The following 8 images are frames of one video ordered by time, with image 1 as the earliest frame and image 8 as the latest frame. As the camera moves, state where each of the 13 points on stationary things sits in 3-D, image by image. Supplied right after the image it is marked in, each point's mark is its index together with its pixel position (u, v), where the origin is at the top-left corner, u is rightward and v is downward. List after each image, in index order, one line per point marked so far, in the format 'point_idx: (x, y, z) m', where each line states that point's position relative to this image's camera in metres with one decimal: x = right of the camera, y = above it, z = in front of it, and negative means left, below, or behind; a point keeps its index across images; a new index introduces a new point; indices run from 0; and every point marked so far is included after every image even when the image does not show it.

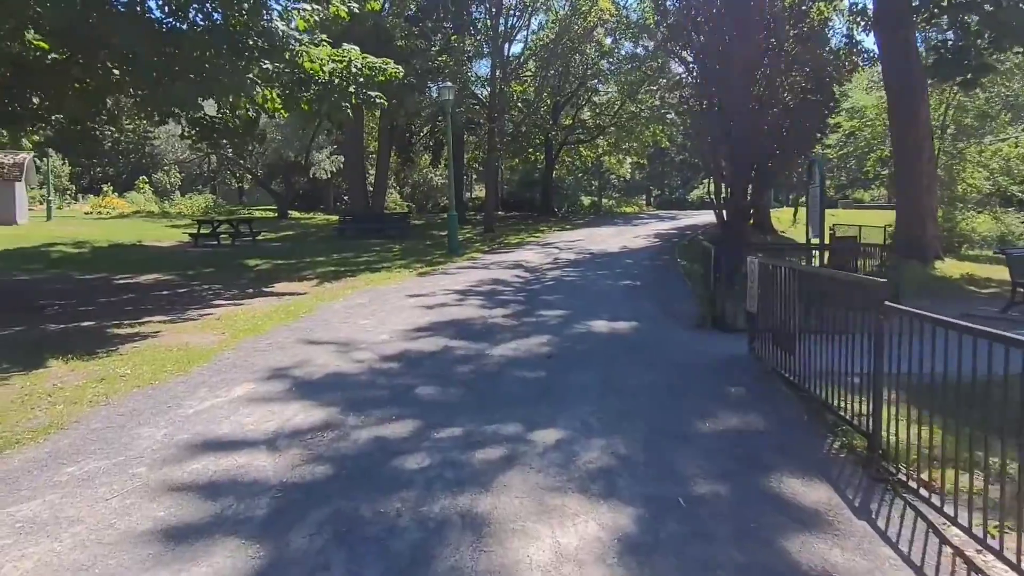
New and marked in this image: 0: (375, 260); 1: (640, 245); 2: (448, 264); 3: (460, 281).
0: (-3.5, +0.7, +18.8) m
1: (+3.5, +1.2, +20.0) m
2: (-1.5, +0.6, +17.0) m
3: (-1.0, +0.2, +13.6) m
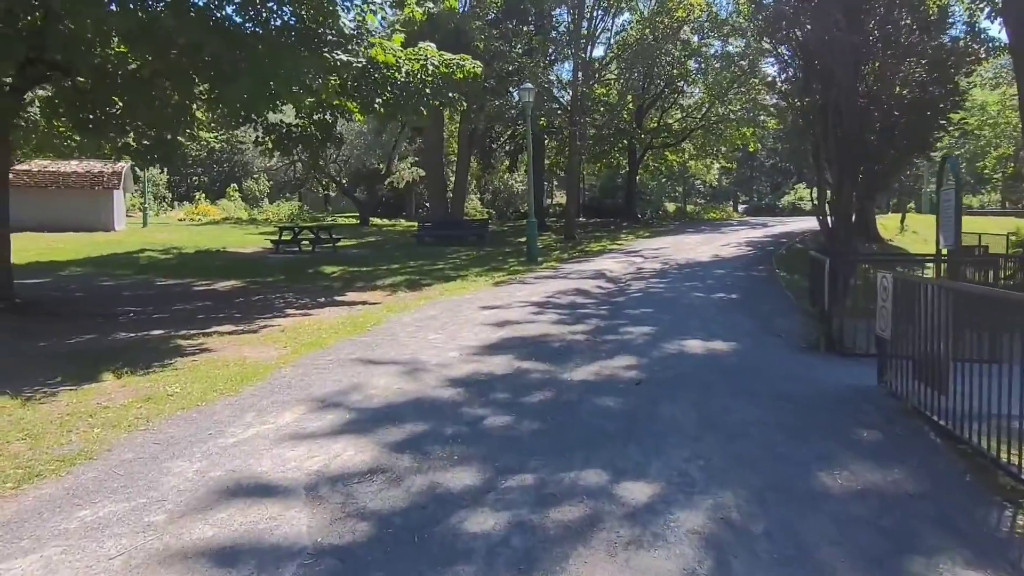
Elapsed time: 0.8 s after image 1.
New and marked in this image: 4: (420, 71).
0: (-1.5, +0.5, +18.2) m
1: (+5.6, +0.9, +18.7) m
2: (+0.3, +0.3, +16.2) m
3: (+0.4, 0.0, +12.8) m
4: (-1.9, +4.5, +15.4) m
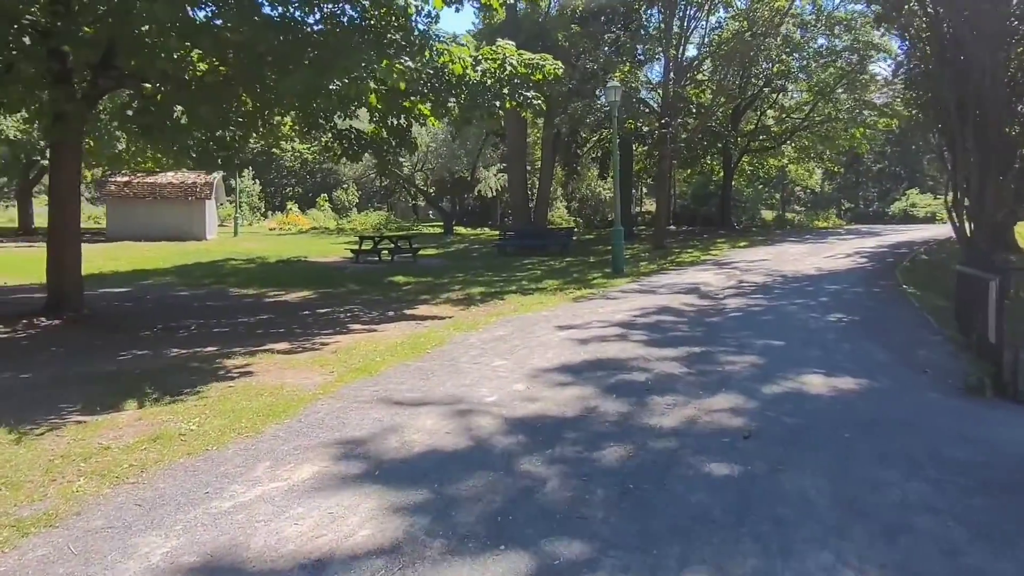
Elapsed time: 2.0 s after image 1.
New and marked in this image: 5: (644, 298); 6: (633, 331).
0: (+0.4, +0.2, +17.0) m
1: (+7.5, +0.5, +16.6) m
2: (+2.0, 0.0, +14.8) m
3: (+1.7, -0.3, +11.4) m
4: (-0.3, +4.2, +14.3) m
5: (+2.2, -0.2, +12.4) m
6: (+1.5, -0.5, +9.4) m
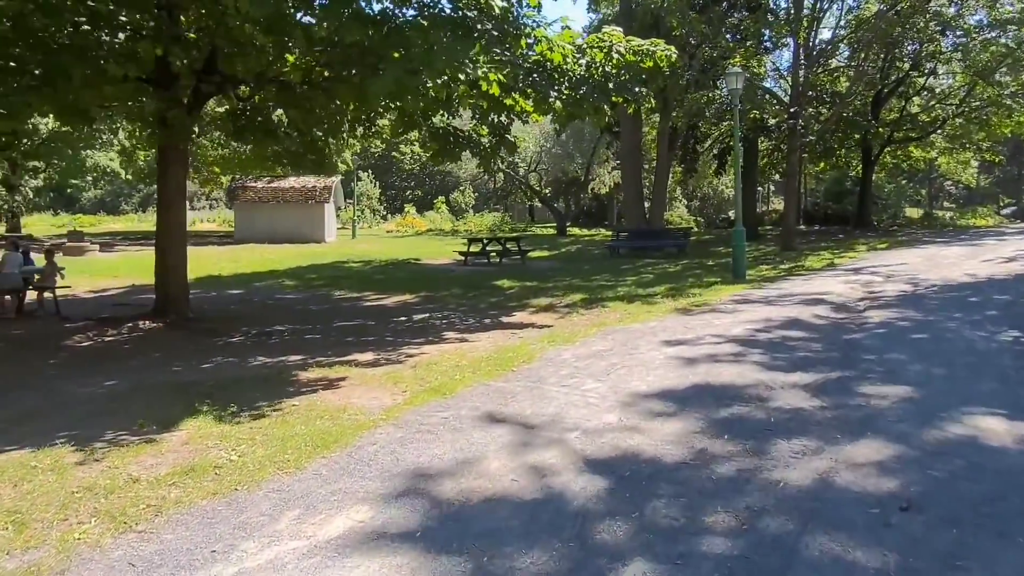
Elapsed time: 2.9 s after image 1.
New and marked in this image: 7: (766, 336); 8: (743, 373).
0: (+2.8, 0.0, +15.8) m
1: (+9.7, +0.3, +14.3) m
2: (+4.0, -0.1, +13.3) m
3: (+3.2, -0.4, +10.0) m
4: (+1.7, +4.1, +13.3) m
5: (+3.8, -0.3, +11.0) m
6: (+2.6, -0.7, +8.0) m
7: (+3.0, -0.6, +8.7) m
8: (+2.2, -0.8, +6.9) m
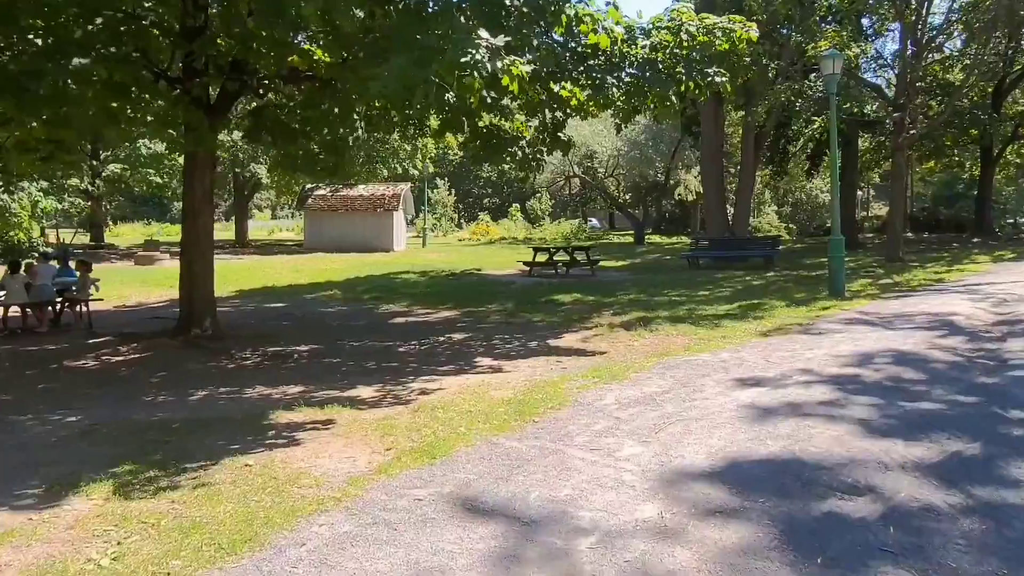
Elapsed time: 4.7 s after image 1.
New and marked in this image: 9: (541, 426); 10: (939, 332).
0: (+3.9, -0.3, +13.8) m
1: (+10.6, 0.0, +11.5) m
2: (+4.8, -0.4, +11.2) m
3: (+3.6, -0.7, +8.0) m
4: (+2.5, +3.8, +11.4) m
5: (+4.4, -0.6, +8.9) m
6: (+2.8, -0.9, +6.1) m
7: (+3.3, -0.8, +6.7) m
8: (+2.3, -1.0, +5.0) m
9: (+0.2, -1.1, +5.7) m
10: (+5.2, -0.5, +8.8) m
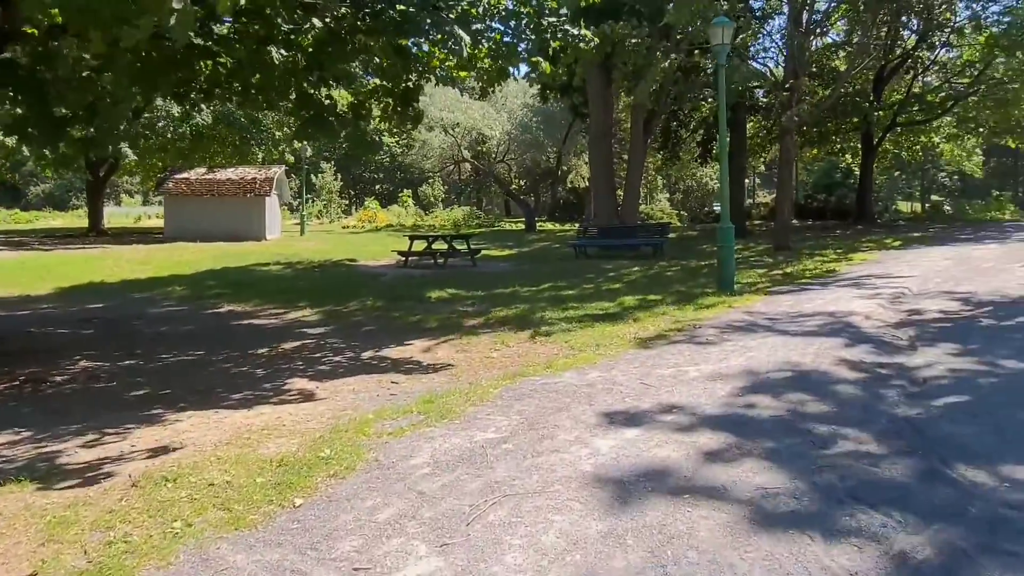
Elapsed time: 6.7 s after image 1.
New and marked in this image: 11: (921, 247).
0: (+1.5, -0.2, +12.3) m
1: (+8.4, +0.1, +10.9) m
2: (+2.7, -0.3, +9.8) m
3: (+2.0, -0.7, +6.6) m
4: (+0.4, +3.8, +9.7) m
5: (+2.6, -0.6, +7.5) m
6: (+1.5, -0.9, +4.5) m
7: (+1.8, -0.8, +5.2) m
8: (+1.0, -1.1, +3.4) m
9: (-1.1, -1.2, +3.8) m
10: (+3.4, -0.5, +7.6) m
11: (+10.4, +1.0, +18.5) m
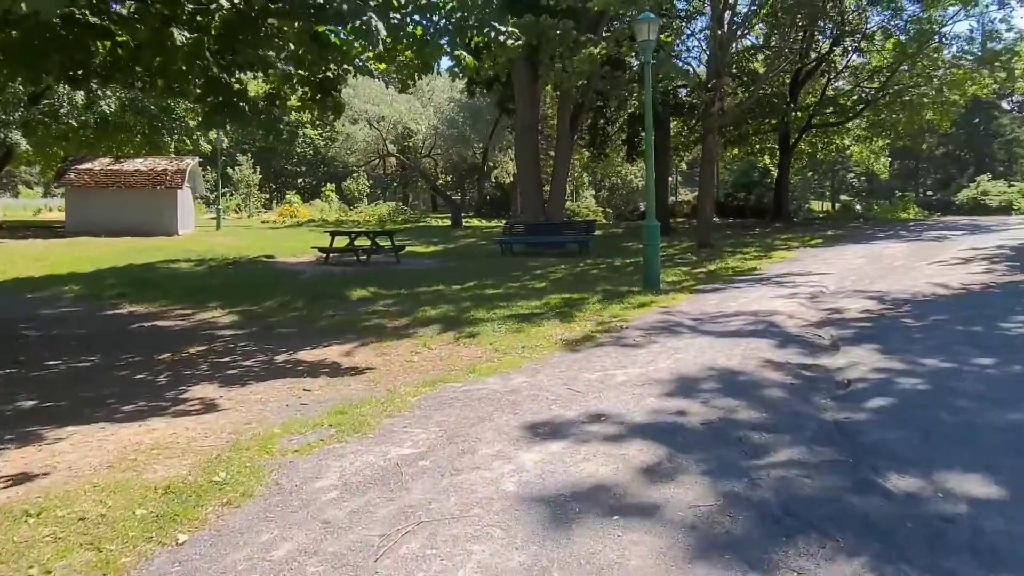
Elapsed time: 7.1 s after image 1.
0: (+0.2, -0.2, +12.0) m
1: (+7.3, +0.1, +11.3) m
2: (+1.7, -0.3, +9.7) m
3: (+1.3, -0.7, +6.4) m
4: (-0.6, +3.9, +9.3) m
5: (+1.8, -0.6, +7.4) m
6: (+1.0, -1.0, +4.3) m
7: (+1.3, -0.9, +5.0) m
8: (+0.7, -1.1, +3.1) m
9: (-1.5, -1.2, +3.3) m
10: (+2.6, -0.5, +7.5) m
11: (+8.5, +1.1, +19.1) m
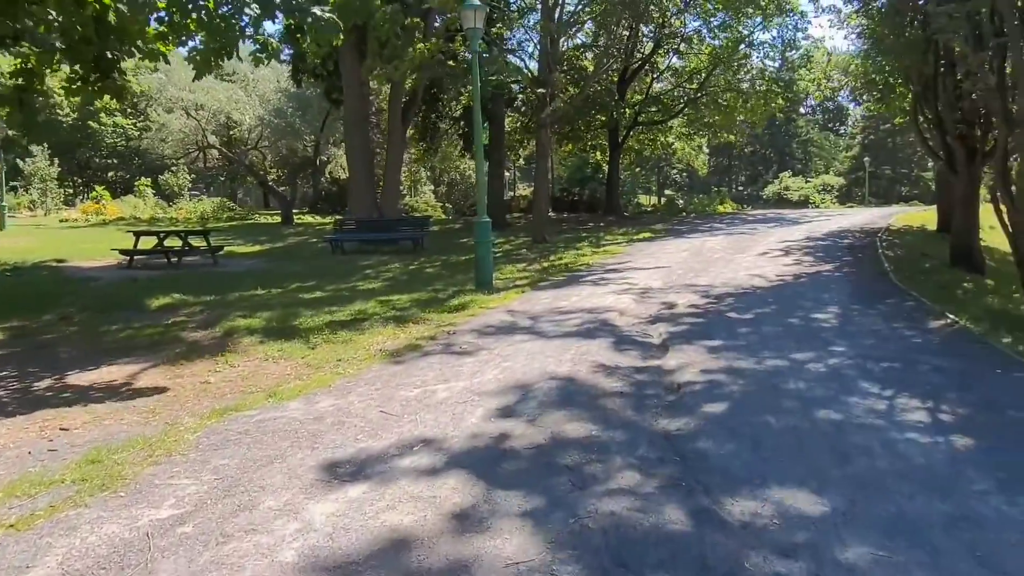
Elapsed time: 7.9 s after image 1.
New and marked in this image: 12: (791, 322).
0: (-2.5, -0.2, +11.1) m
1: (+4.6, +0.3, +11.9) m
2: (-0.5, -0.3, +9.2) m
3: (-0.2, -0.7, +5.8) m
4: (-2.8, +3.8, +8.3) m
5: (+0.1, -0.6, +6.9) m
6: (-0.1, -1.0, +3.8) m
7: (+0.1, -0.9, +4.5) m
8: (-0.1, -1.2, +2.5) m
9: (-2.2, -1.3, +2.3) m
10: (+0.8, -0.5, +7.2) m
11: (+4.1, +1.3, +19.7) m
12: (+3.1, -0.3, +7.8) m
